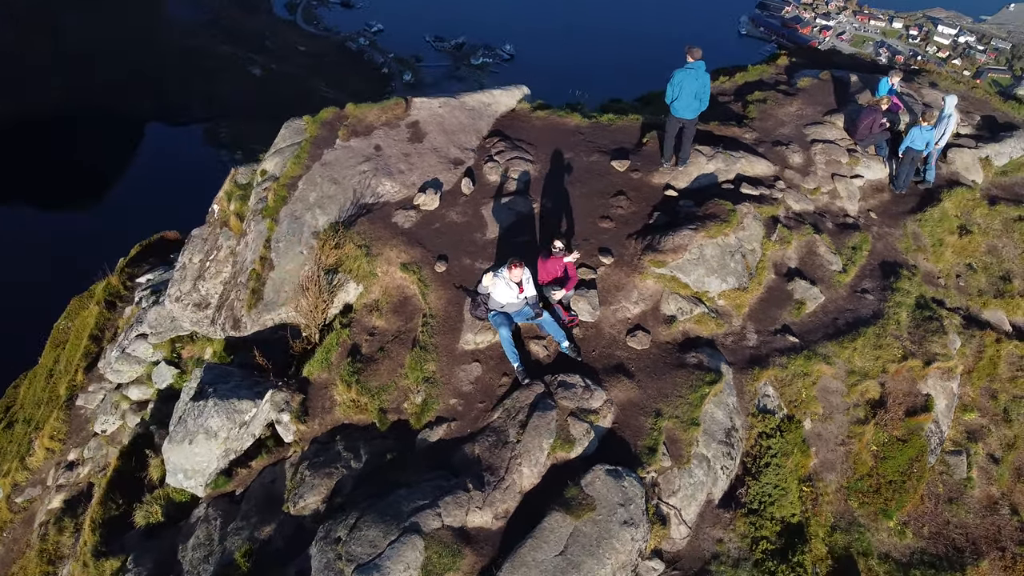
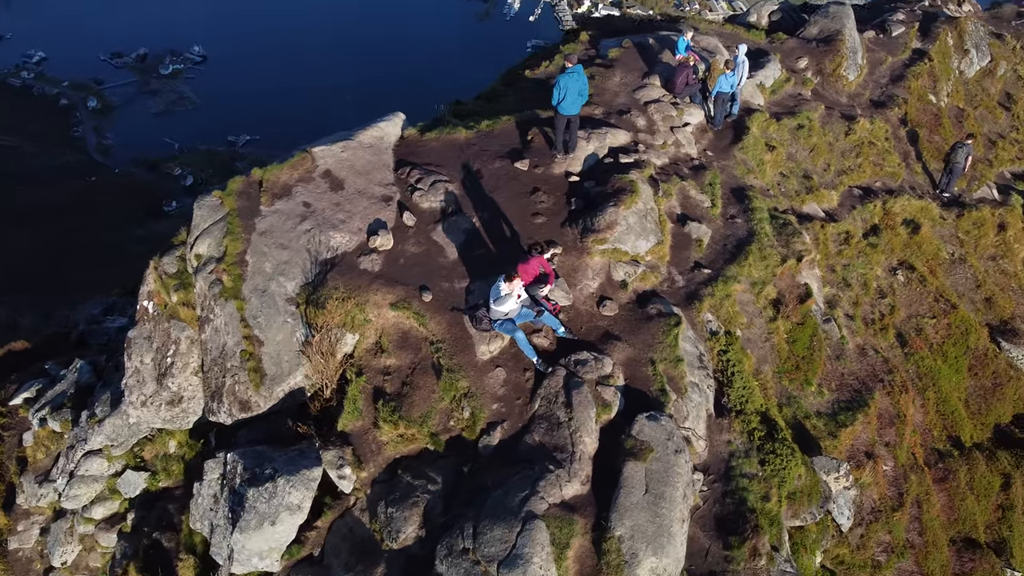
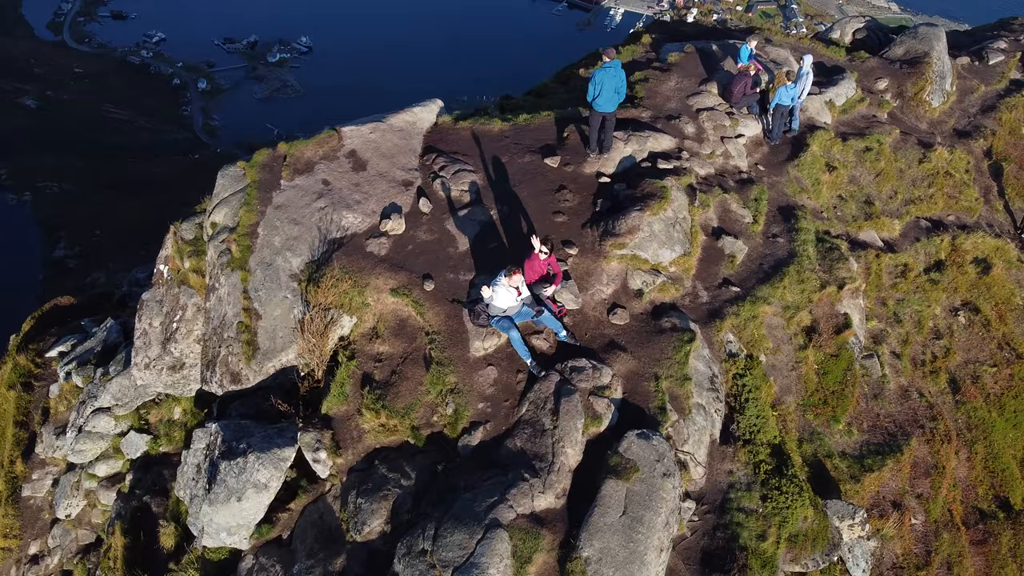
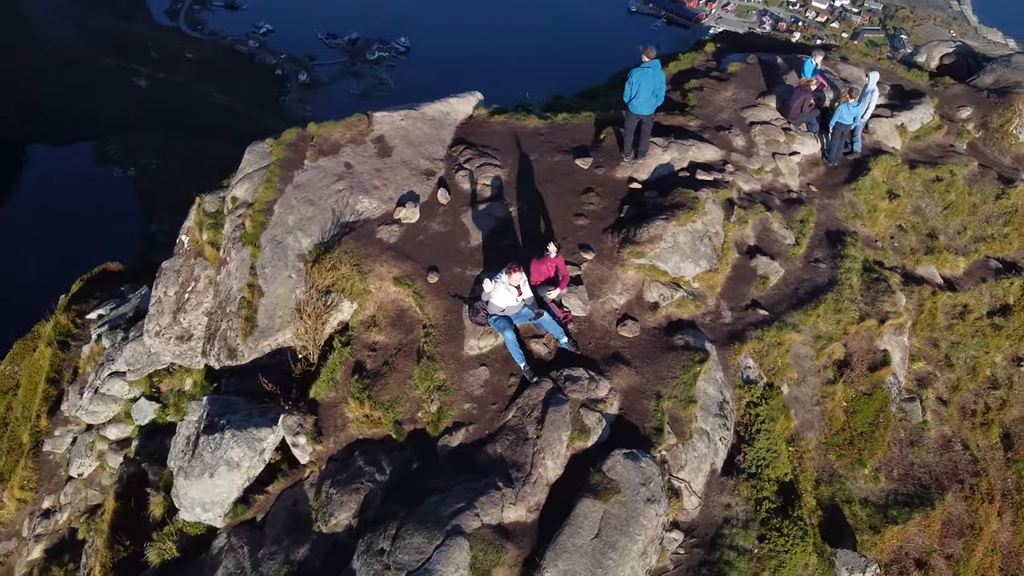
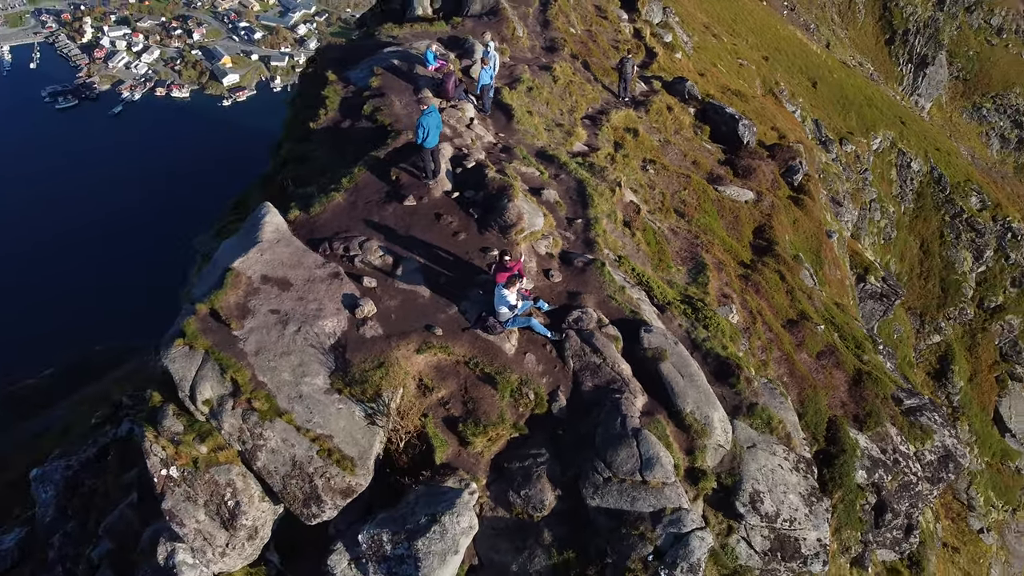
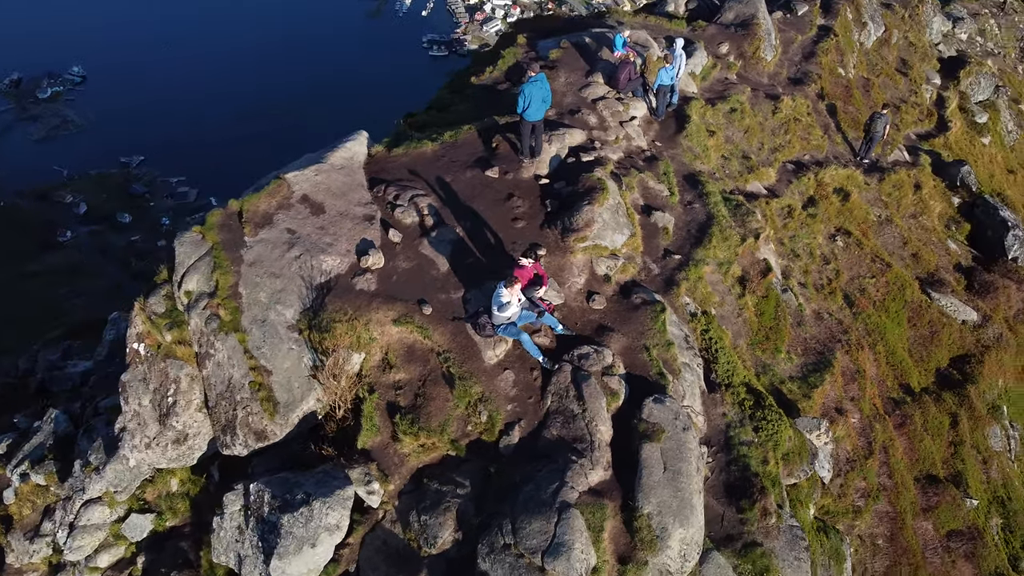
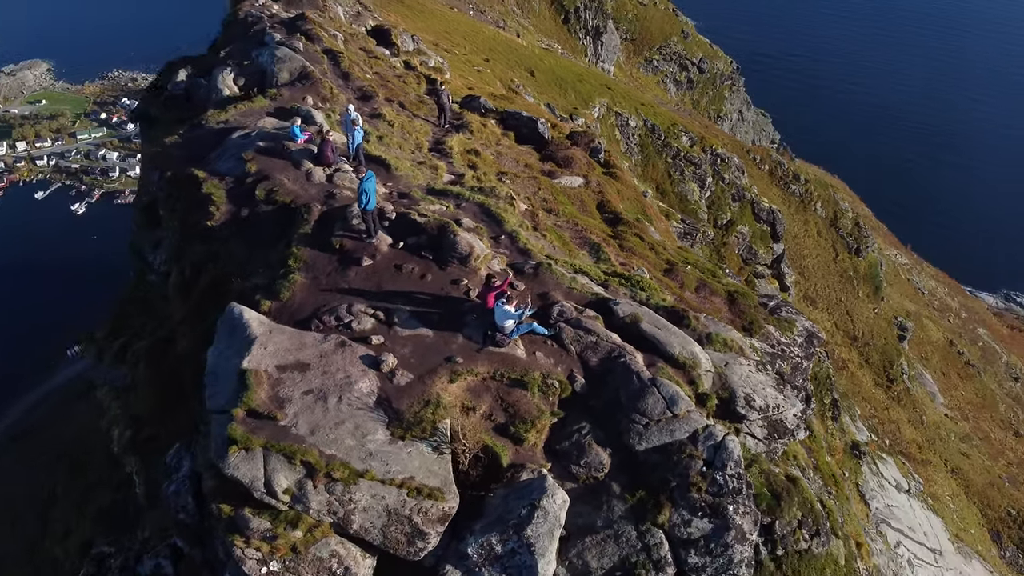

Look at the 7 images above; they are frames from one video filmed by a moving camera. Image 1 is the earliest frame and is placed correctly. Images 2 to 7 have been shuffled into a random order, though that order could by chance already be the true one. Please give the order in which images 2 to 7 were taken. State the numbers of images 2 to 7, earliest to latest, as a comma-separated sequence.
4, 3, 2, 6, 5, 7
